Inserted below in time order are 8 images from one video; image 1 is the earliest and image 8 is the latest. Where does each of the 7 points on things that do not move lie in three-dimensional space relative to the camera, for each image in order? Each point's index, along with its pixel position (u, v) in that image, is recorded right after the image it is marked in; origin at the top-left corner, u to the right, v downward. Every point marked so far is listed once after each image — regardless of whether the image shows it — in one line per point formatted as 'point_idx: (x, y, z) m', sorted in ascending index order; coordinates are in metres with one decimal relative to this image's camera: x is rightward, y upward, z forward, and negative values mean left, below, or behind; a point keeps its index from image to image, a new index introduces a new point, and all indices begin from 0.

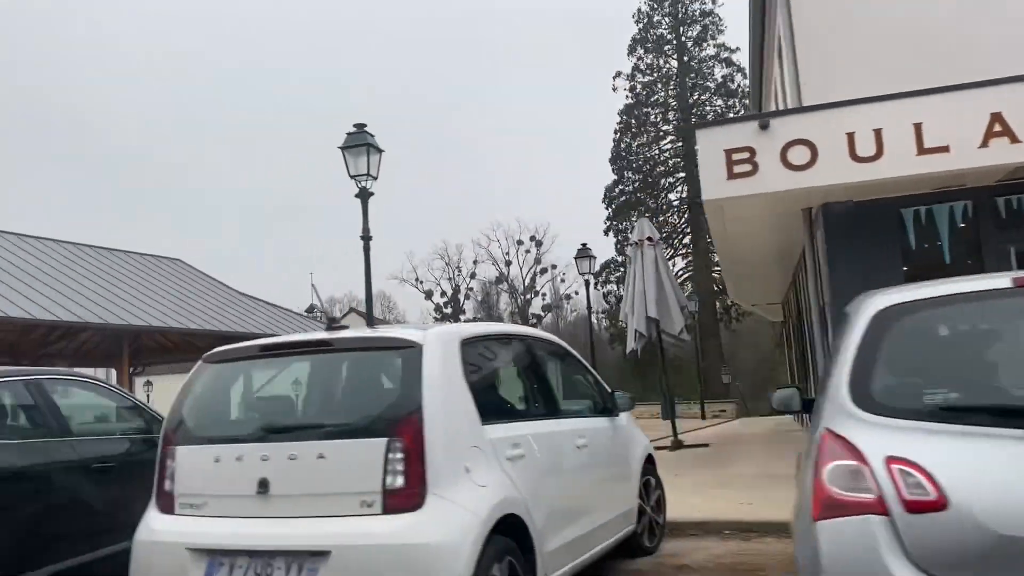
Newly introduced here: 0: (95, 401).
0: (-2.9, -0.8, +5.9) m
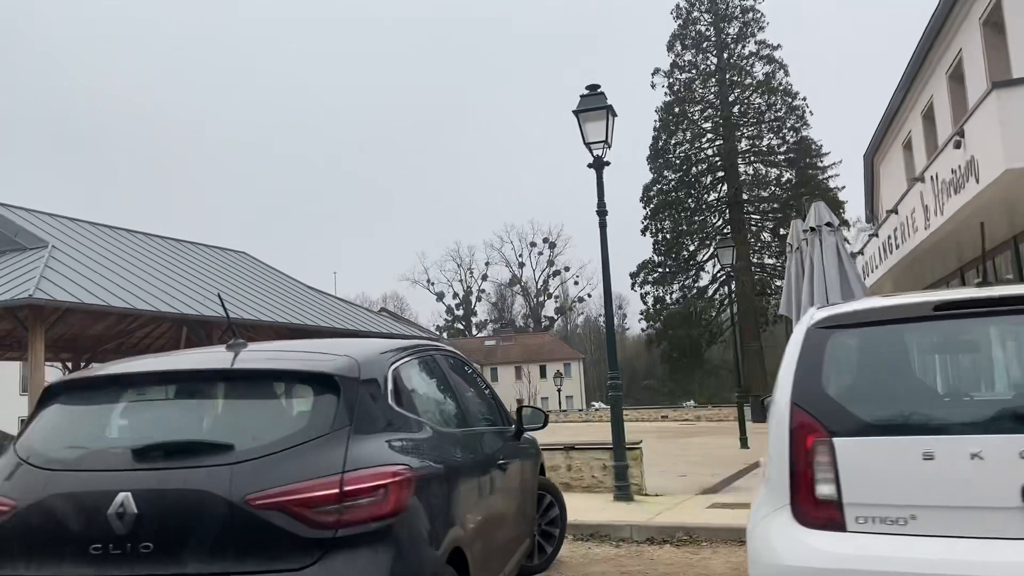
0: (-0.3, -0.5, +4.8) m
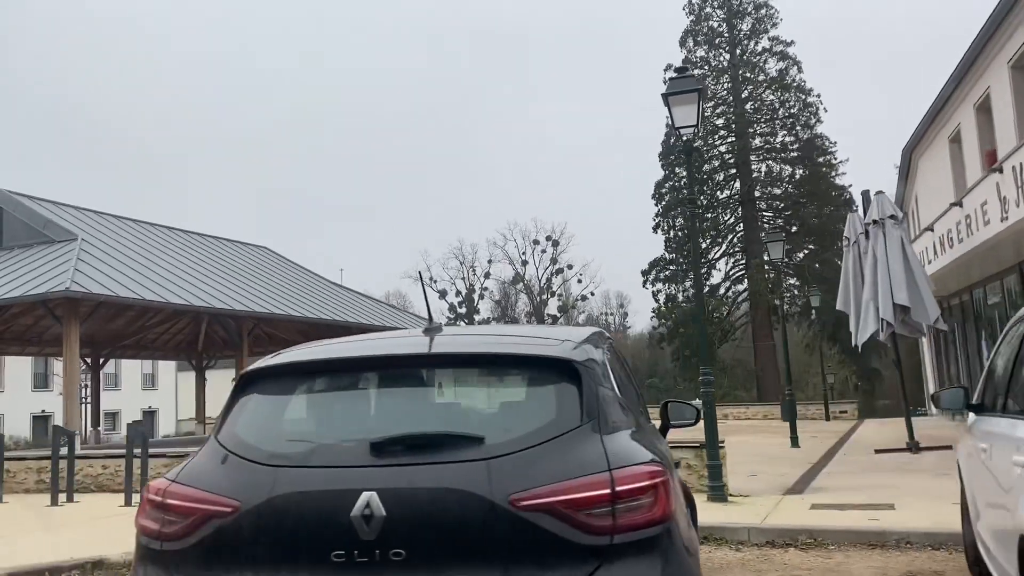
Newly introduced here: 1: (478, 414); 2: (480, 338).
0: (+0.6, -0.5, +4.5) m
1: (-0.1, -0.4, +2.6) m
2: (-0.1, -0.2, +3.2) m
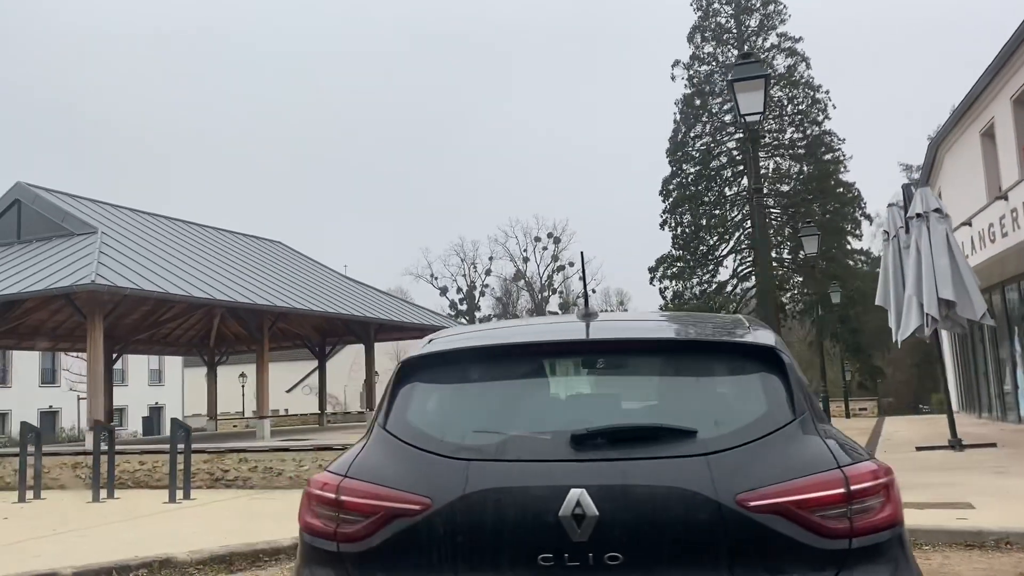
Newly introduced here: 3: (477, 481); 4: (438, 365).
0: (+1.2, -0.4, +4.3) m
1: (+0.5, -0.3, +2.4) m
2: (+0.5, -0.1, +2.9) m
3: (-0.1, -0.5, +2.3) m
4: (-0.2, -0.2, +2.7) m
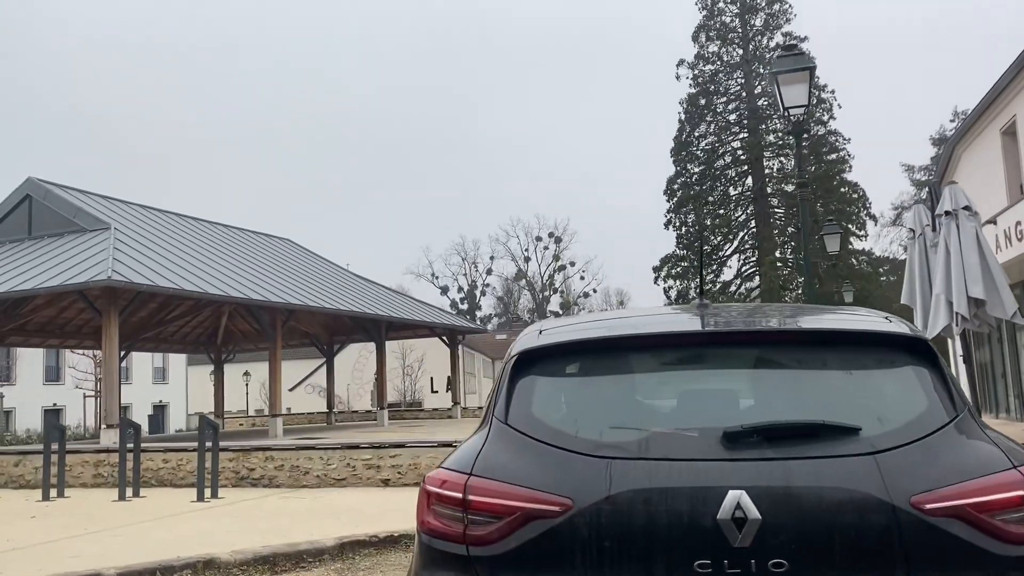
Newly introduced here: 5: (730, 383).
0: (+1.5, -0.4, +4.1) m
1: (+0.9, -0.3, +2.2) m
2: (+0.9, -0.1, +2.8) m
3: (+0.3, -0.5, +2.1) m
4: (+0.1, -0.2, +2.6) m
5: (+0.6, -0.3, +2.4) m
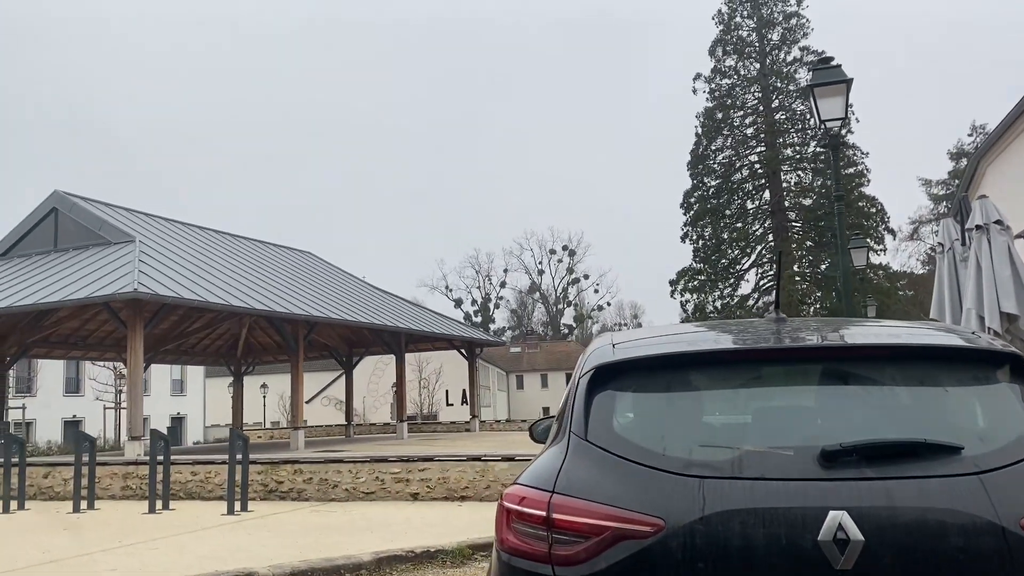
0: (+1.8, -0.4, +4.1) m
1: (+1.1, -0.3, +2.2) m
2: (+1.1, -0.1, +2.7) m
3: (+0.5, -0.5, +2.0) m
4: (+0.4, -0.2, +2.5) m
5: (+0.8, -0.3, +2.3) m
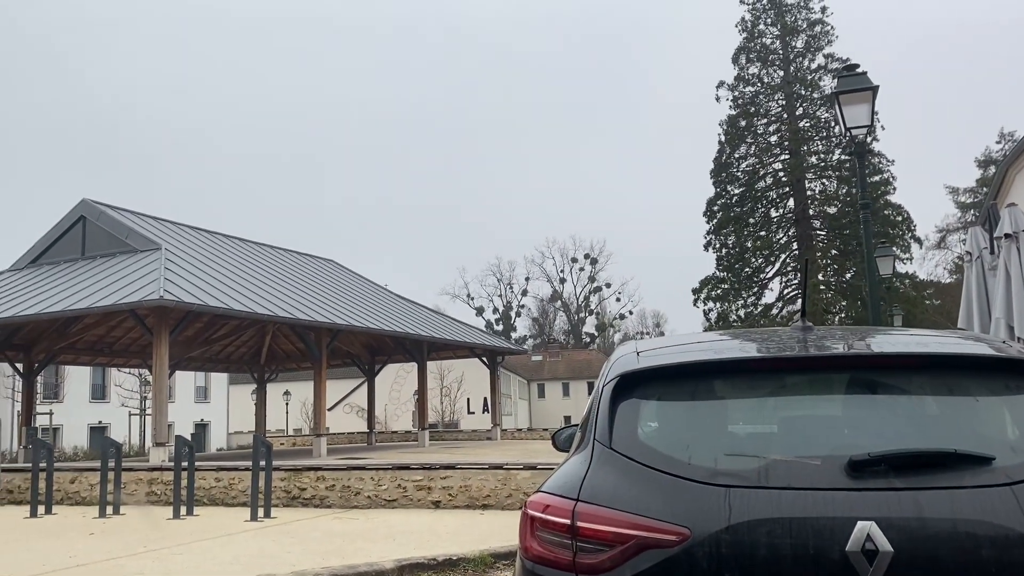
0: (+1.9, -0.5, +4.0) m
1: (+1.1, -0.4, +2.1) m
2: (+1.2, -0.2, +2.7) m
3: (+0.6, -0.5, +2.0) m
4: (+0.4, -0.3, +2.5) m
5: (+0.9, -0.3, +2.3) m
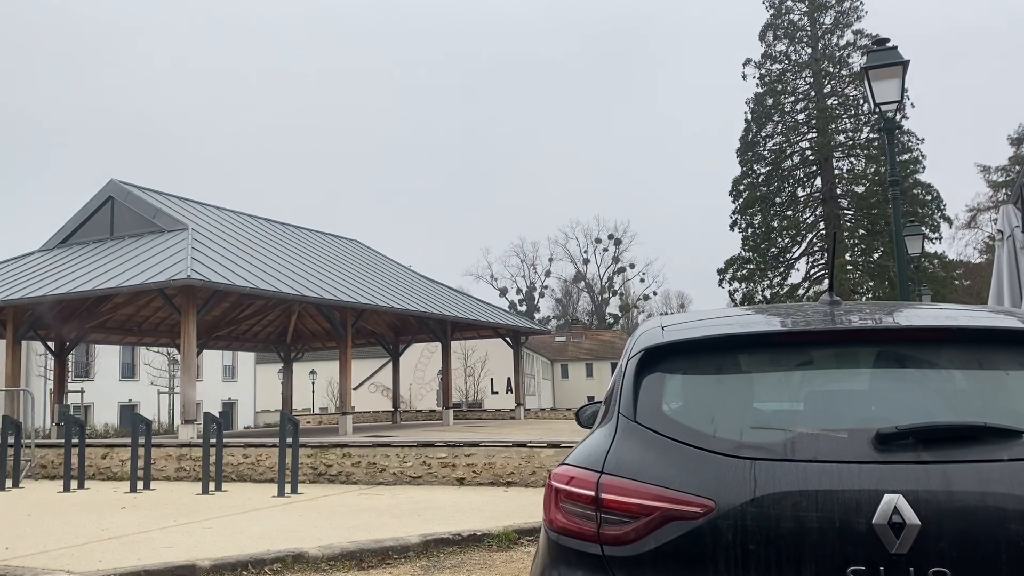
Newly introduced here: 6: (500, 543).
0: (+2.0, -0.4, +4.0) m
1: (+1.2, -0.3, +2.1) m
2: (+1.2, -0.1, +2.7) m
3: (+0.6, -0.5, +2.0) m
4: (+0.5, -0.2, +2.5) m
5: (+1.0, -0.3, +2.3) m
6: (-0.1, -2.0, +6.7) m
